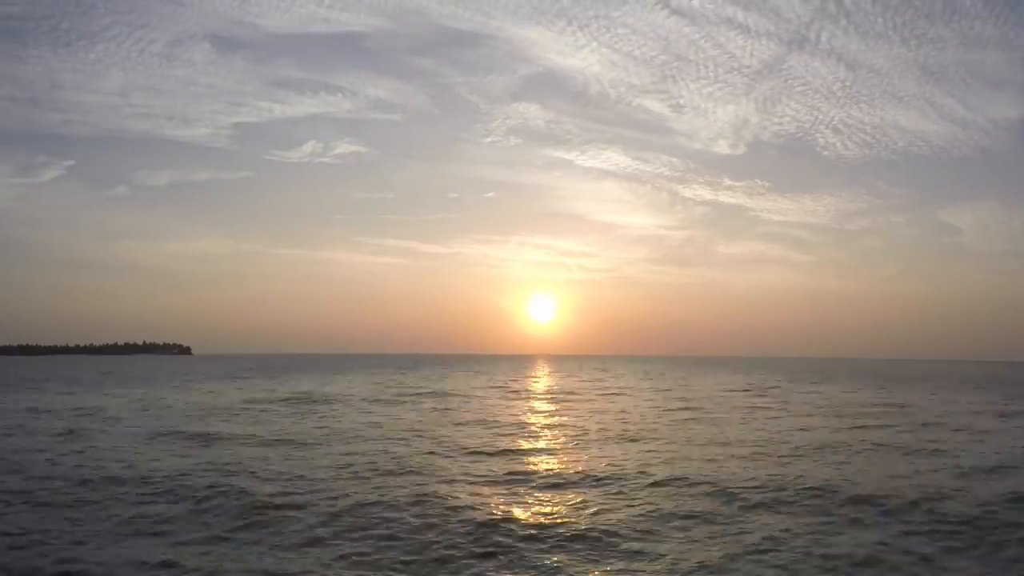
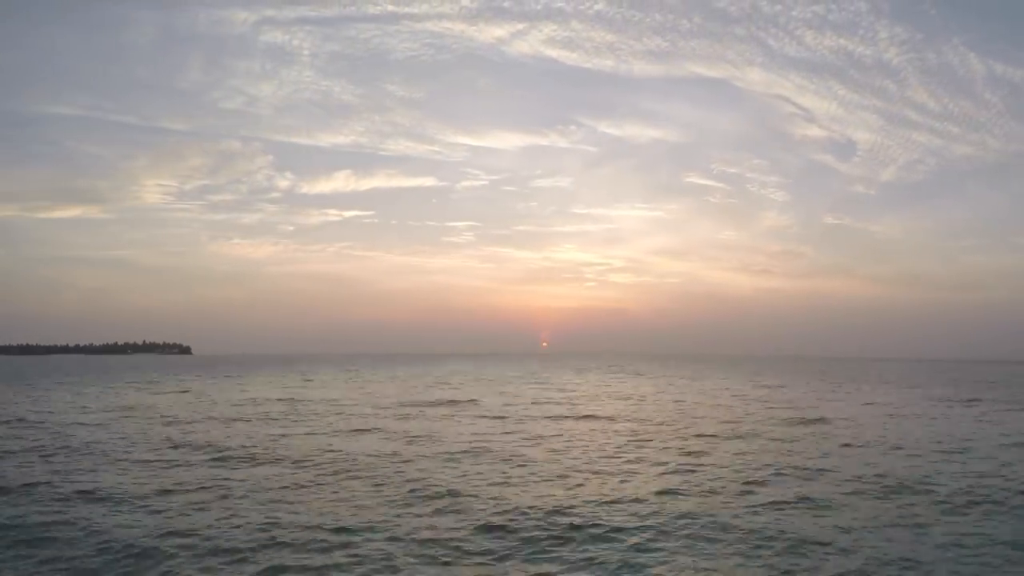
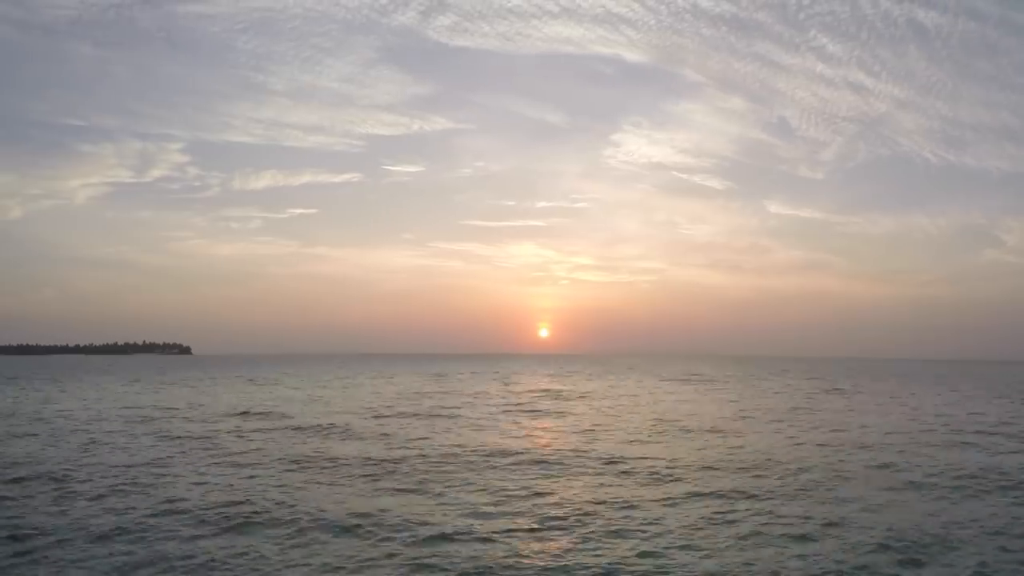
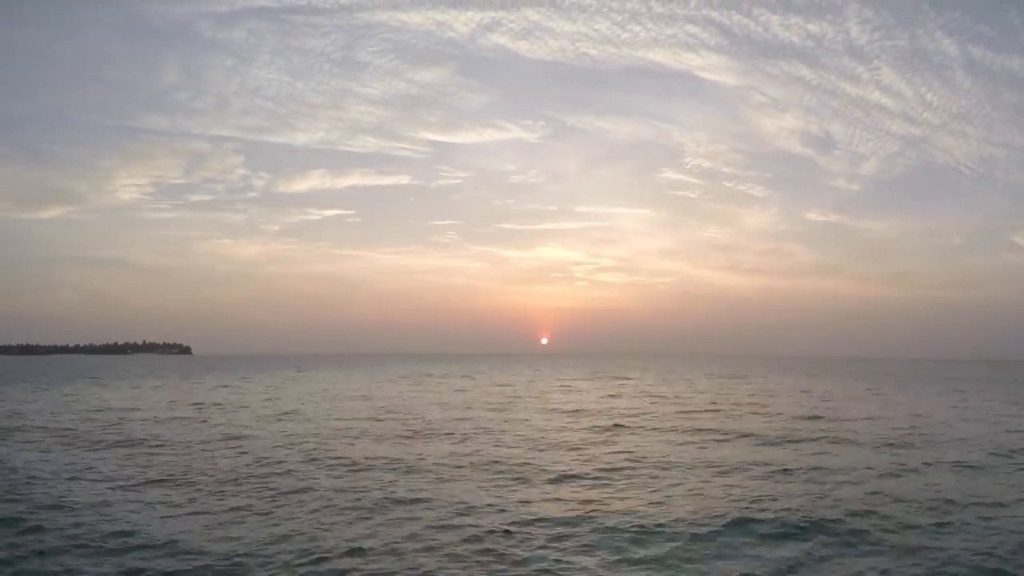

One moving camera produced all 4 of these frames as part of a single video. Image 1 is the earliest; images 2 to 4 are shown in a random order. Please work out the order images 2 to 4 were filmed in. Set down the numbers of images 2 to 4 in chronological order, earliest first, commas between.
3, 4, 2
